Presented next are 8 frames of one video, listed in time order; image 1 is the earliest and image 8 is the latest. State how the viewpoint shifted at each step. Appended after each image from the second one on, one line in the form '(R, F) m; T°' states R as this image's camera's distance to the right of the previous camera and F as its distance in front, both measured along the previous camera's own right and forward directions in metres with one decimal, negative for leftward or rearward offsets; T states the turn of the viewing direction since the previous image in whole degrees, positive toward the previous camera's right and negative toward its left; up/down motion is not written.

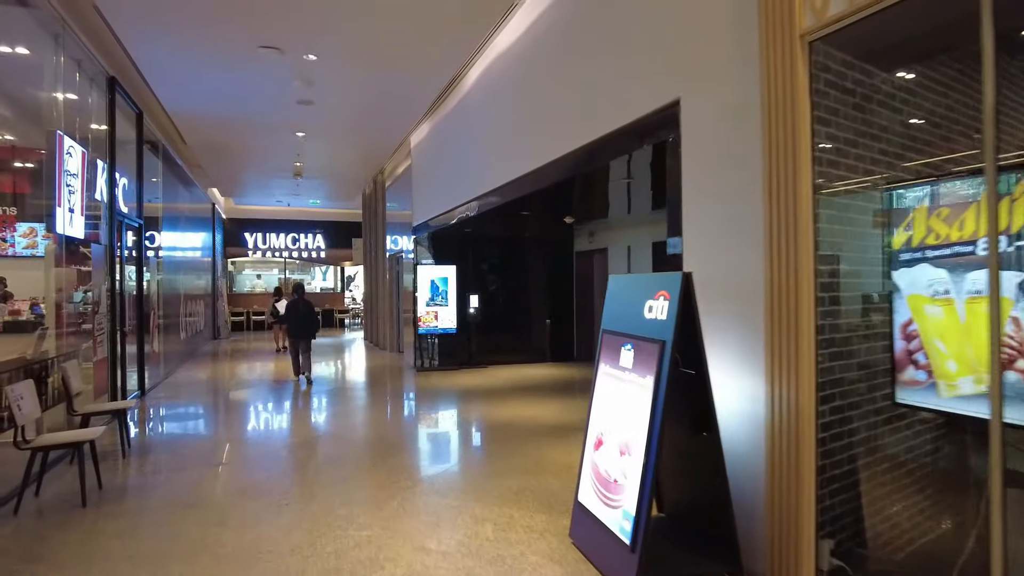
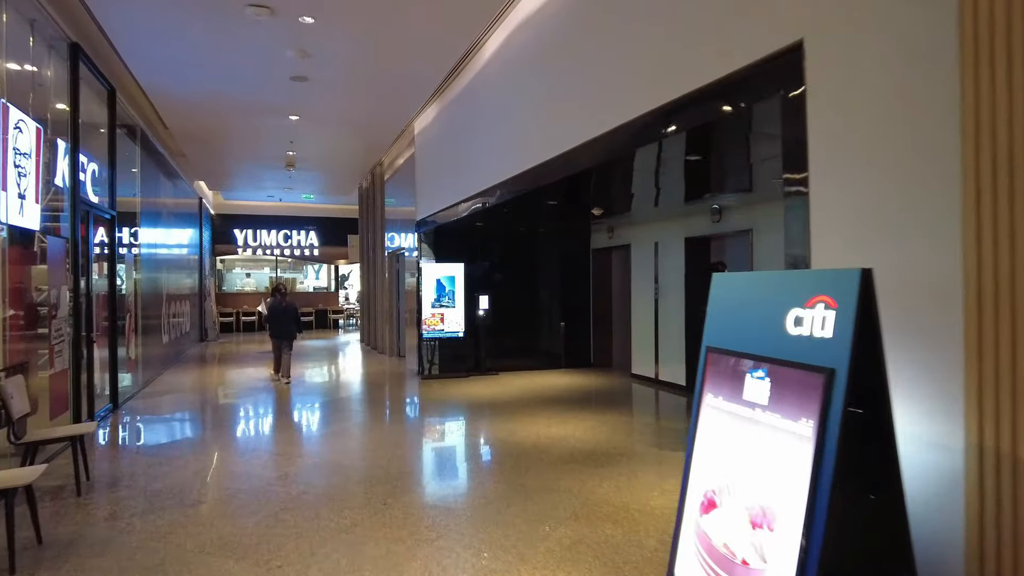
(-0.3, +0.8) m; +1°
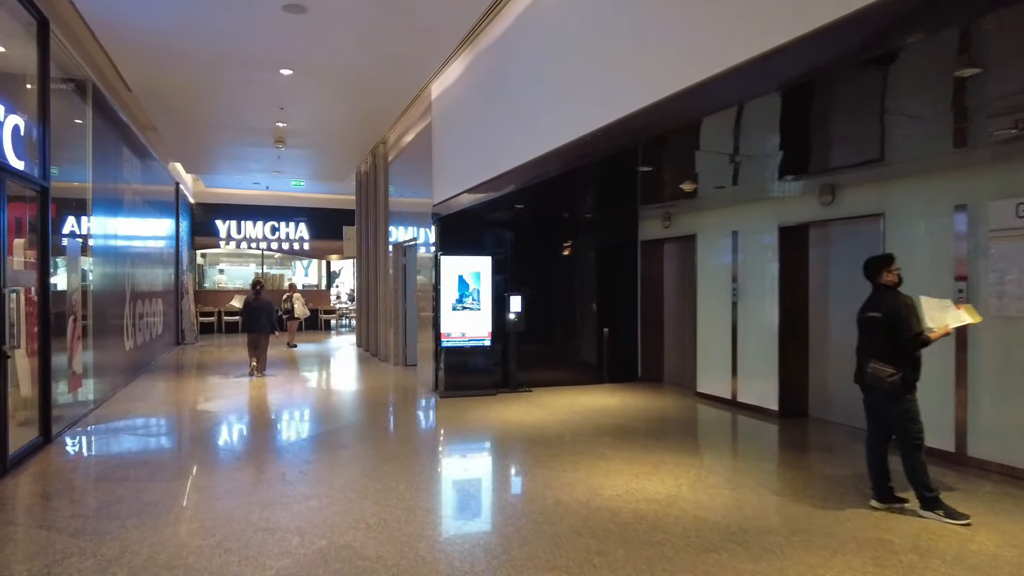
(-0.5, +1.5) m; +1°
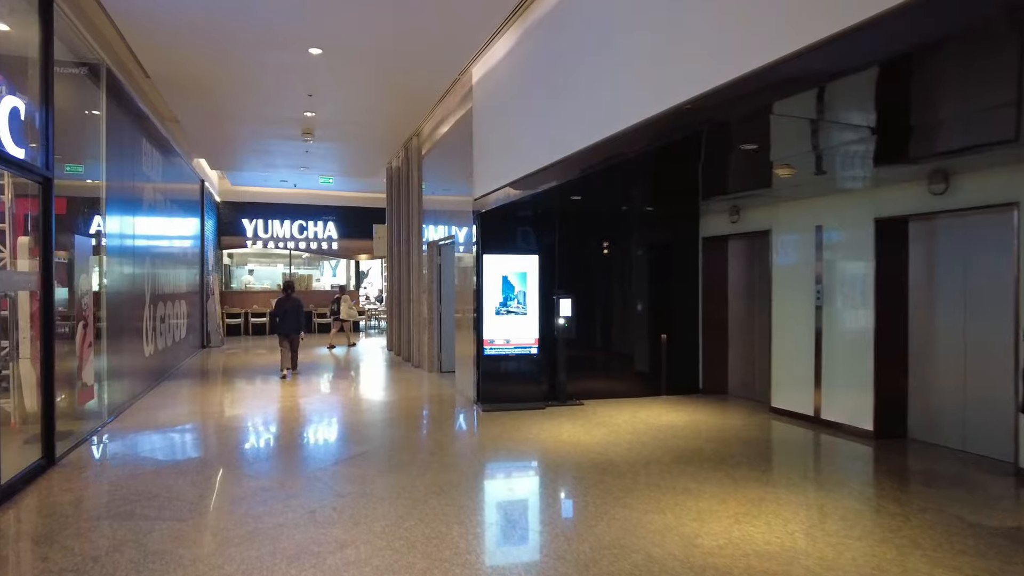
(-0.2, +0.7) m; -2°
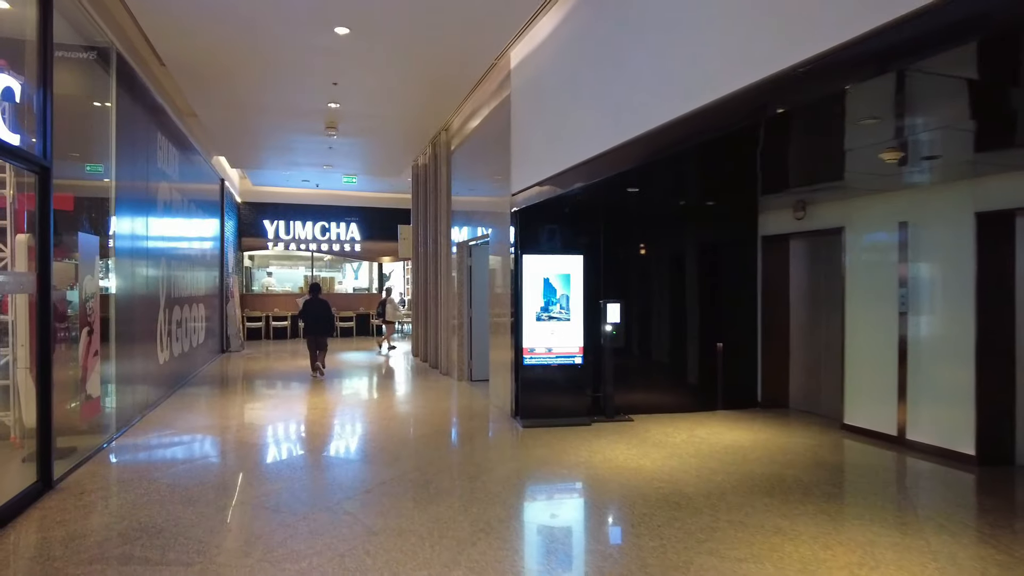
(-0.2, +0.5) m; -2°
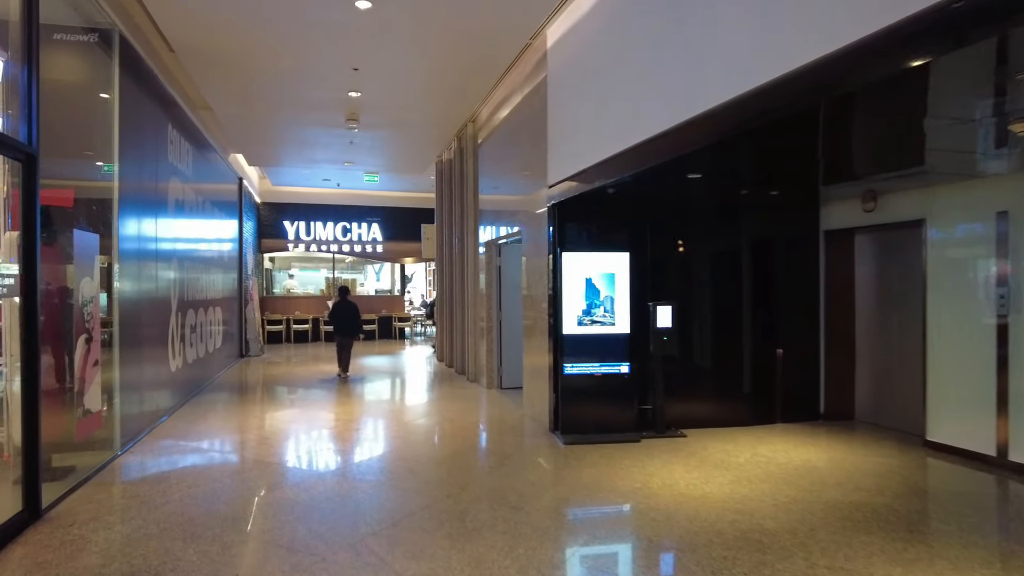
(-0.1, +0.5) m; -2°
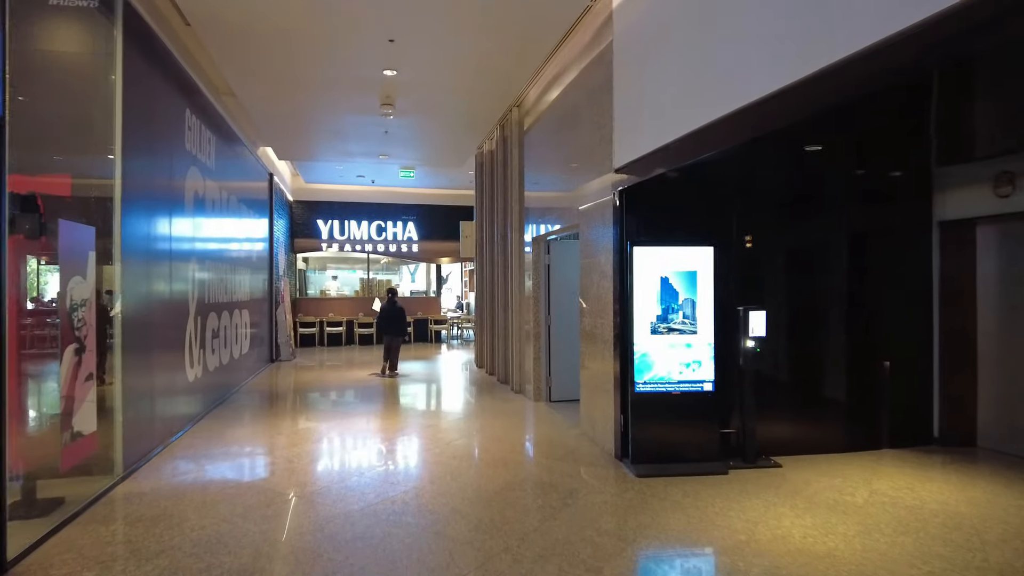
(-0.2, +0.8) m; -3°
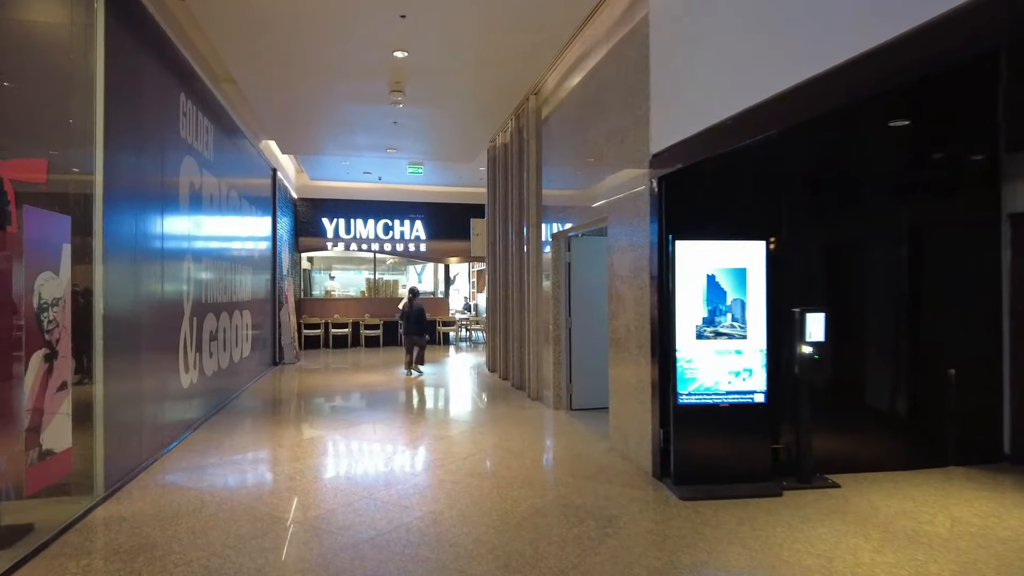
(-0.1, +0.5) m; 0°
